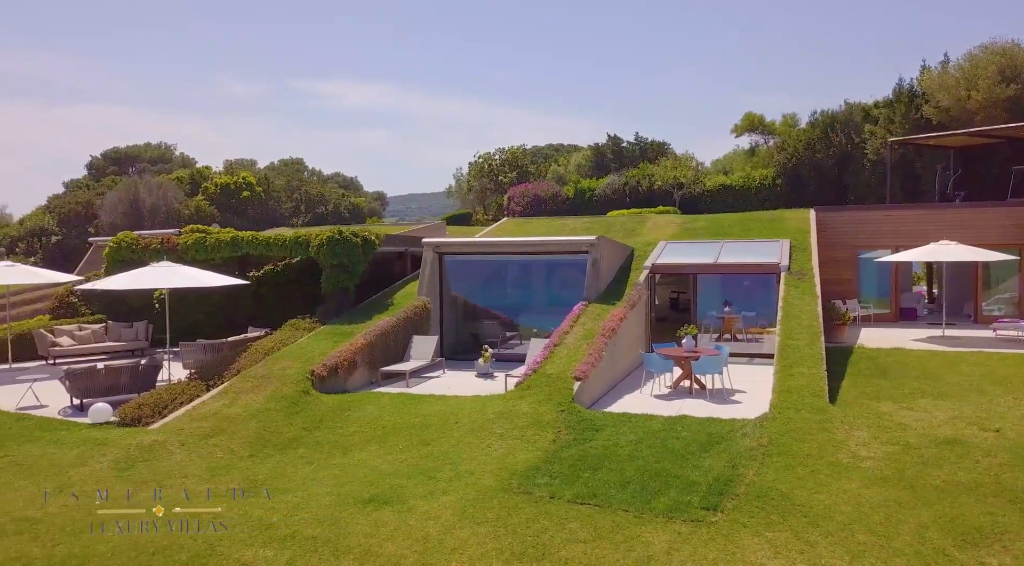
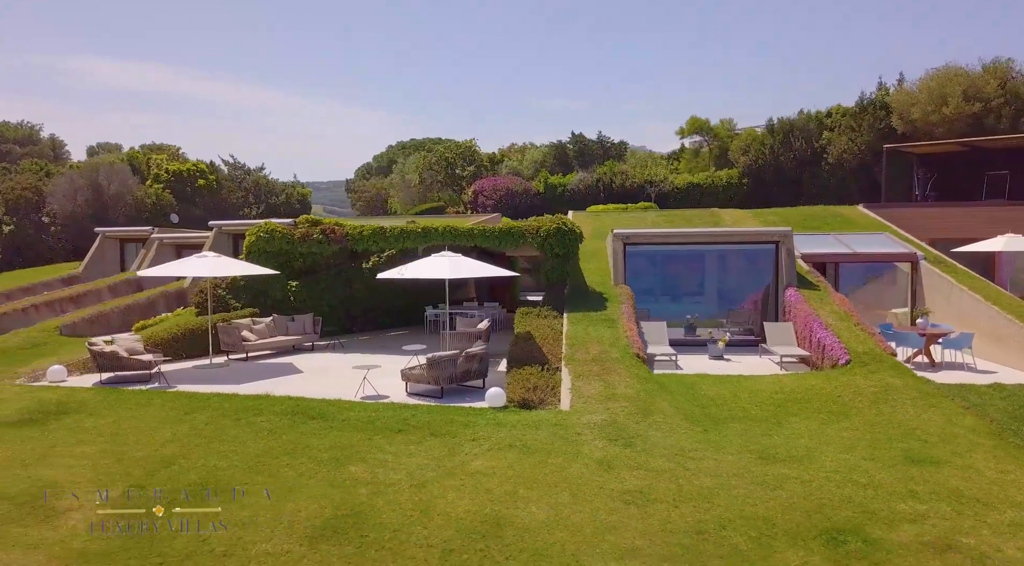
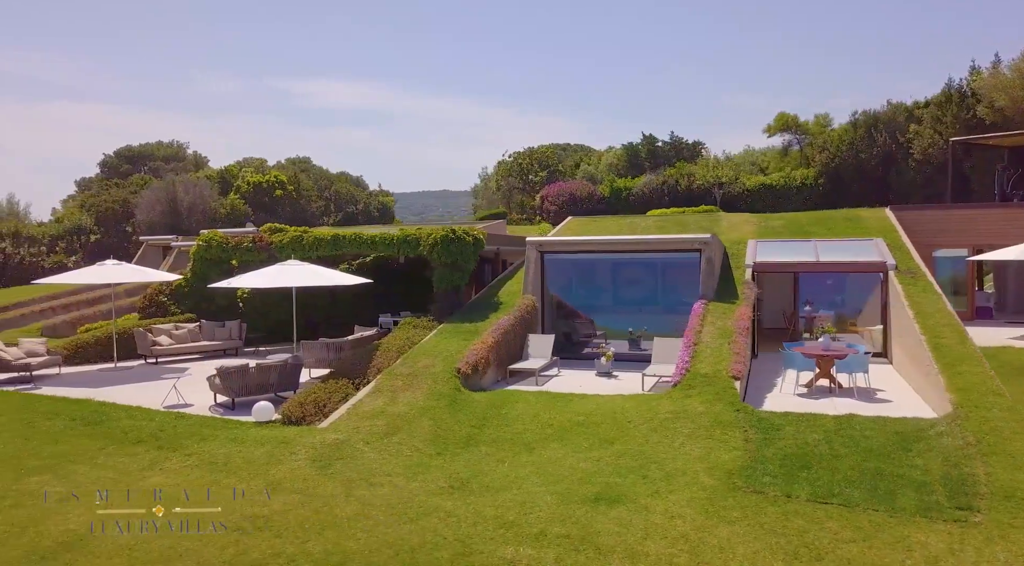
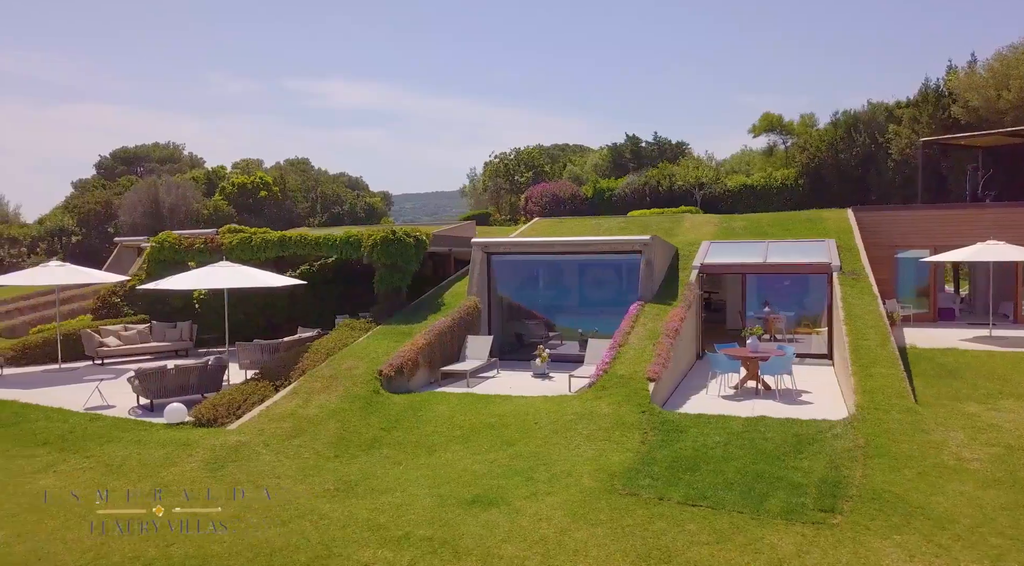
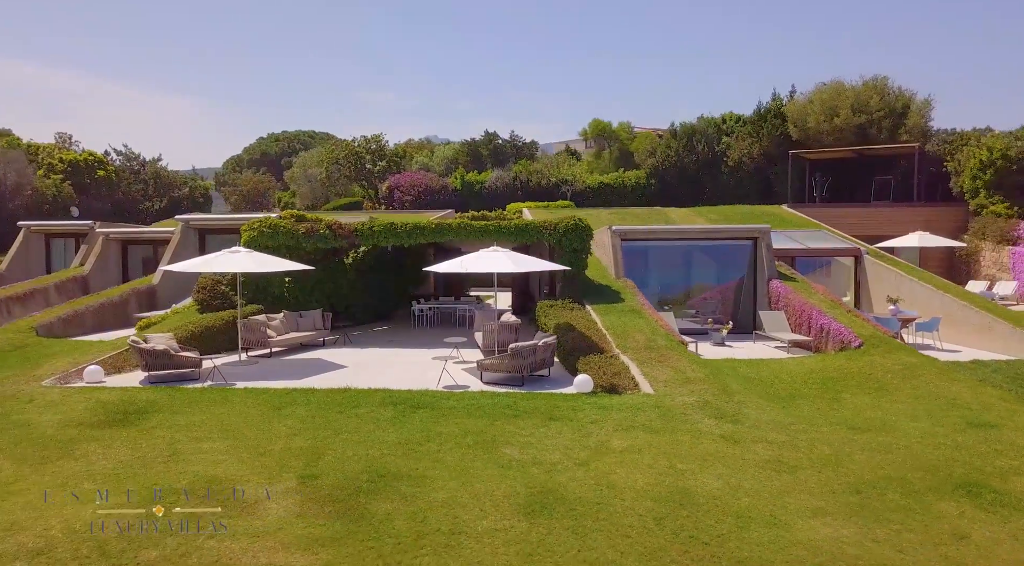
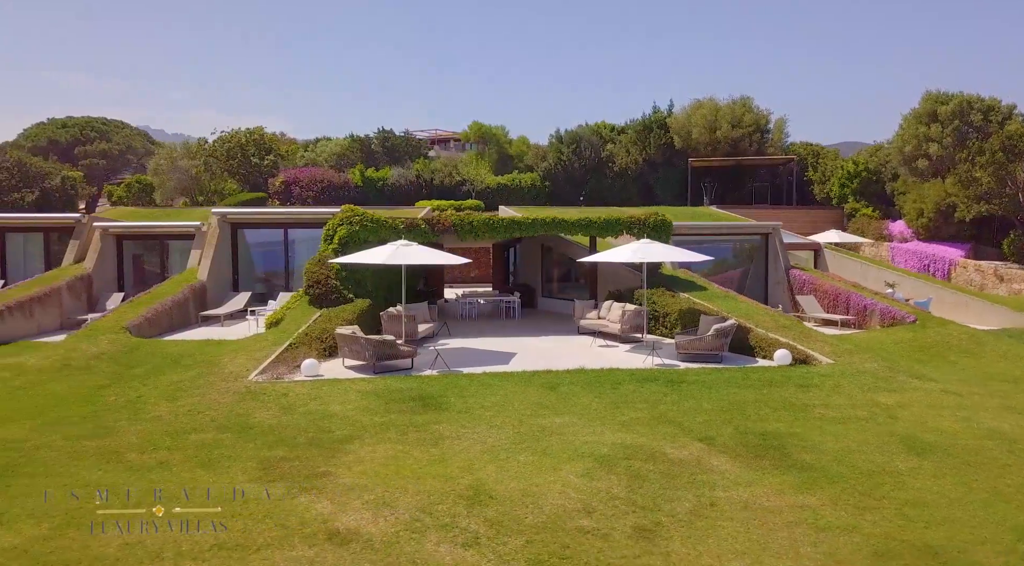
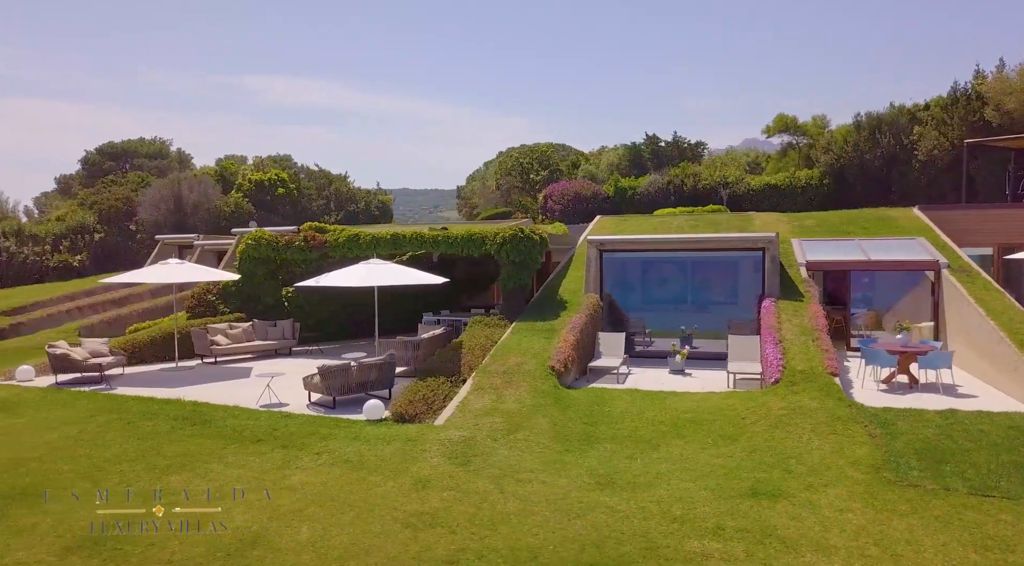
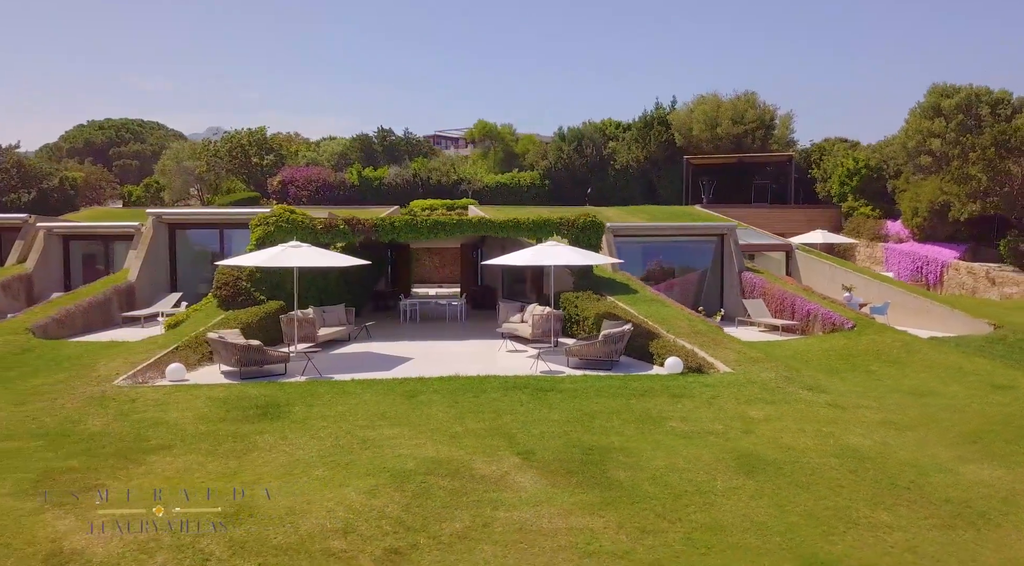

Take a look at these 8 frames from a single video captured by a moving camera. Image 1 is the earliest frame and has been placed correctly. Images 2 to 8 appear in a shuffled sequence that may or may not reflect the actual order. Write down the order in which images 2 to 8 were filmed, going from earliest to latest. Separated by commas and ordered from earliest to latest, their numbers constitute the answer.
4, 3, 7, 2, 5, 8, 6
